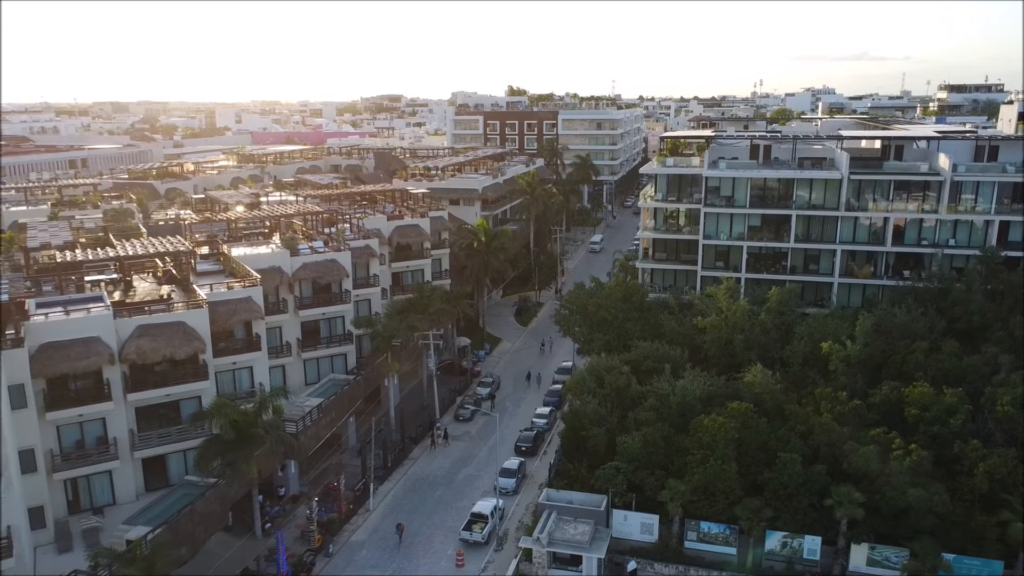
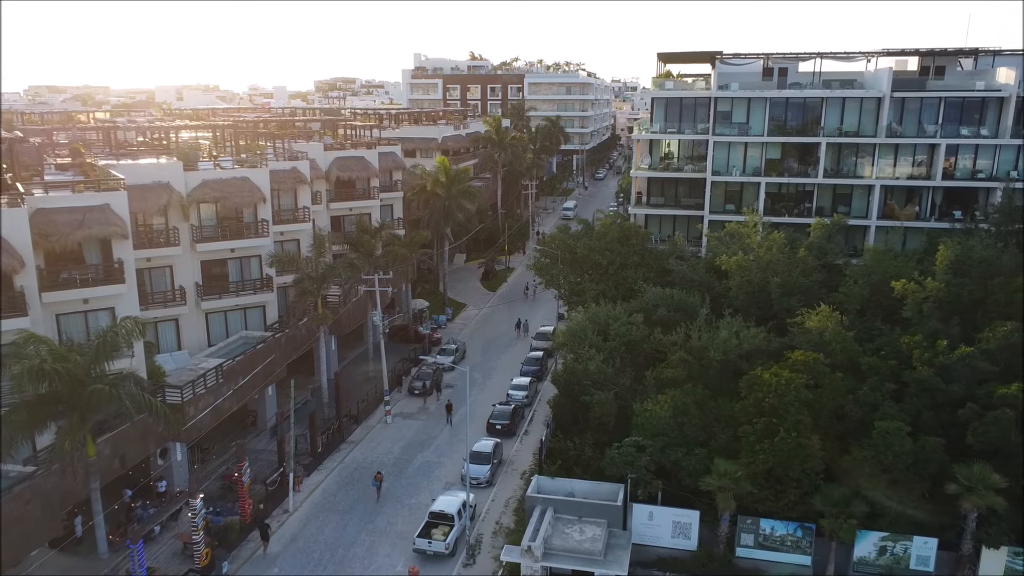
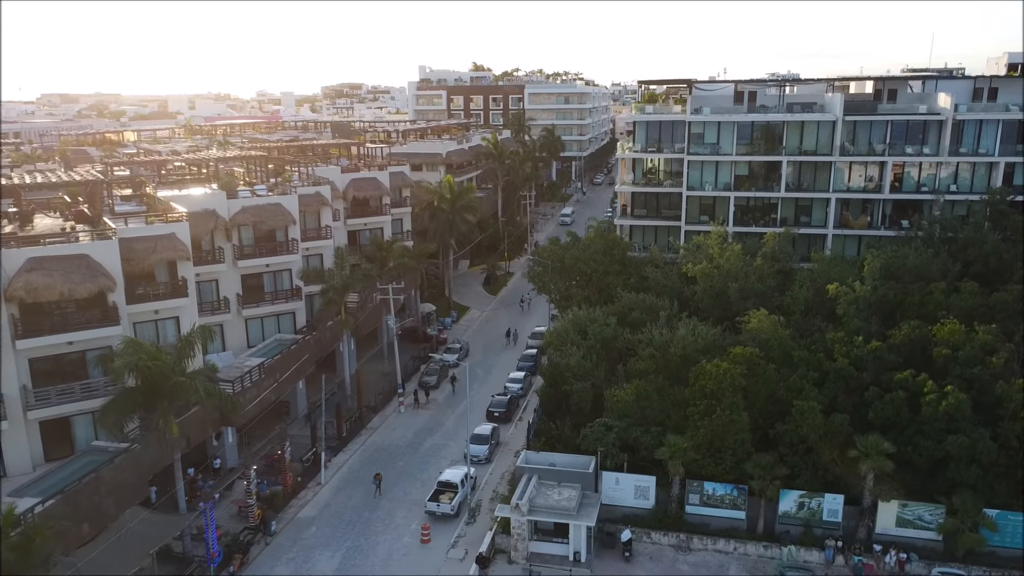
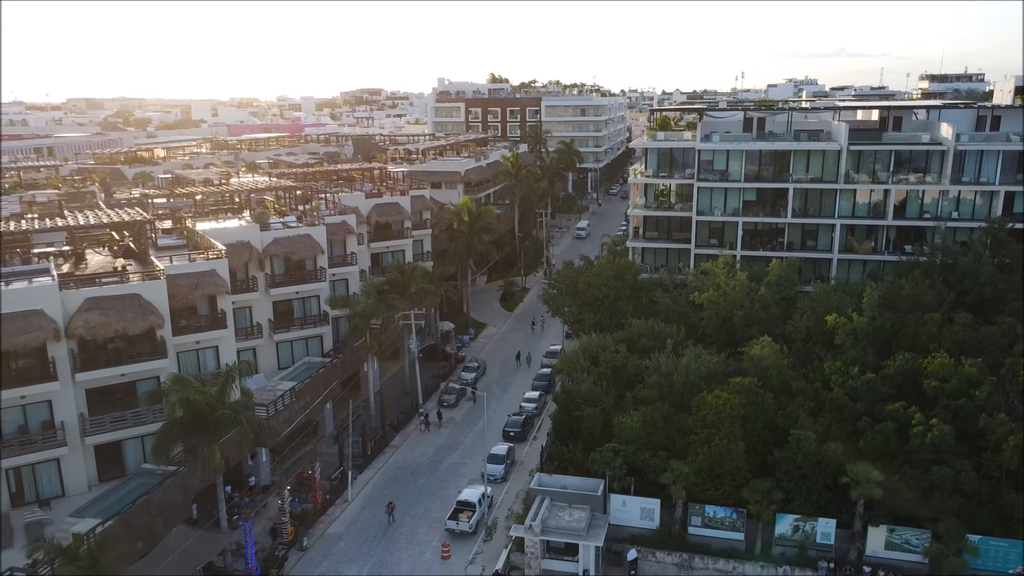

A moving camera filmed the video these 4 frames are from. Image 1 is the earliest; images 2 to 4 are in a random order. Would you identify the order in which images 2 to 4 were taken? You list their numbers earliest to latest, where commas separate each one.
4, 3, 2
